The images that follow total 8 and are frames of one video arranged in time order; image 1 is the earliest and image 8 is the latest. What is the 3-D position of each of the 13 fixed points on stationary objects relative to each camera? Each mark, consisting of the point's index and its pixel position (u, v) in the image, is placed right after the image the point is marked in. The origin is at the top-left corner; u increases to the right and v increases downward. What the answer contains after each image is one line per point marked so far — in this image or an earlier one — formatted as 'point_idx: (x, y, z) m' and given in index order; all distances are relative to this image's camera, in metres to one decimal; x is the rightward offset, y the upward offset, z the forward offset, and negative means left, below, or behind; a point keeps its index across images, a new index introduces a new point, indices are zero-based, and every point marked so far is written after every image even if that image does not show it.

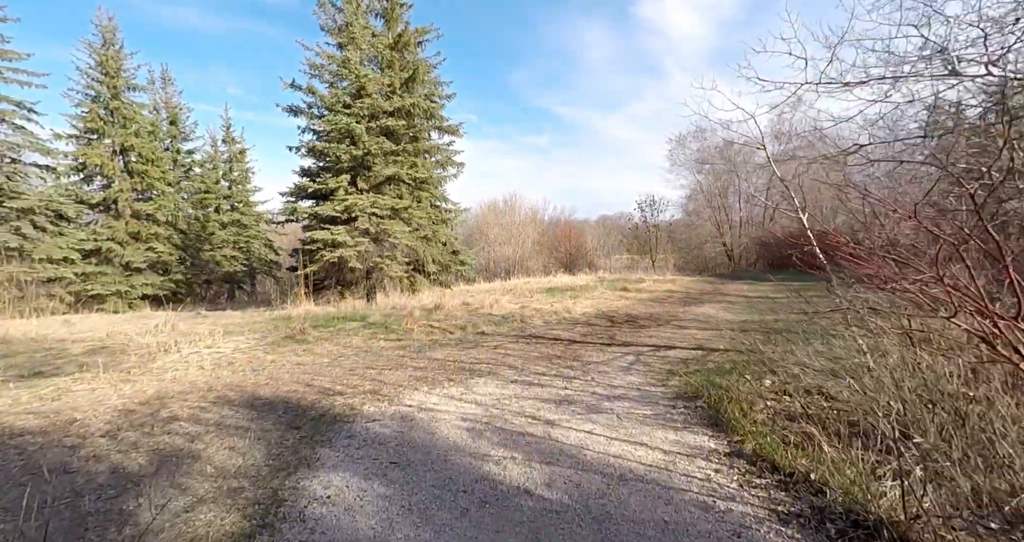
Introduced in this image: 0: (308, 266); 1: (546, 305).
0: (-4.5, +0.1, +11.9) m
1: (+0.6, -0.7, +10.6) m
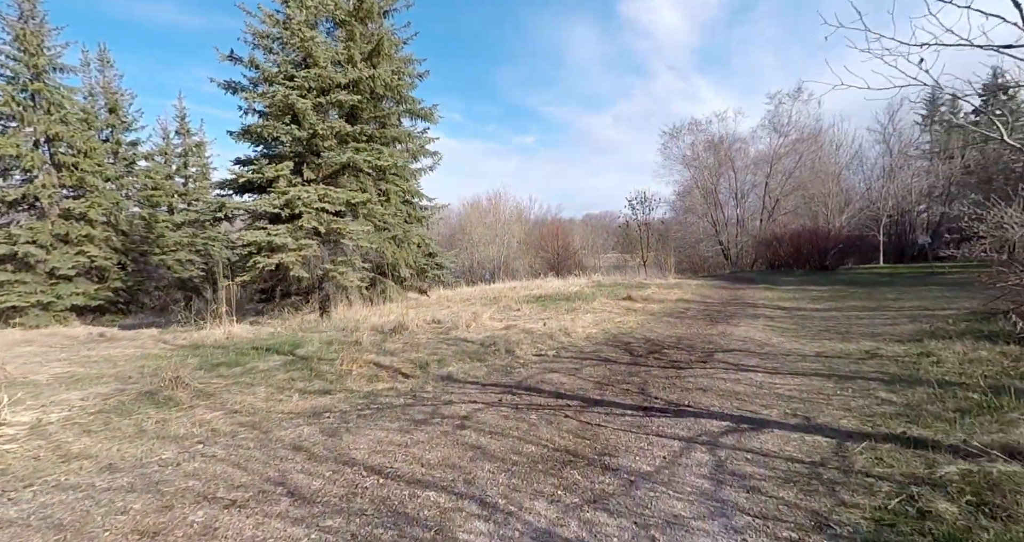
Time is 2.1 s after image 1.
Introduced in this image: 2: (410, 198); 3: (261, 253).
0: (-4.8, -0.1, +9.6) m
1: (+0.4, -0.8, +8.4) m
2: (-2.7, +1.8, +14.0) m
3: (-4.3, +0.3, +9.4) m
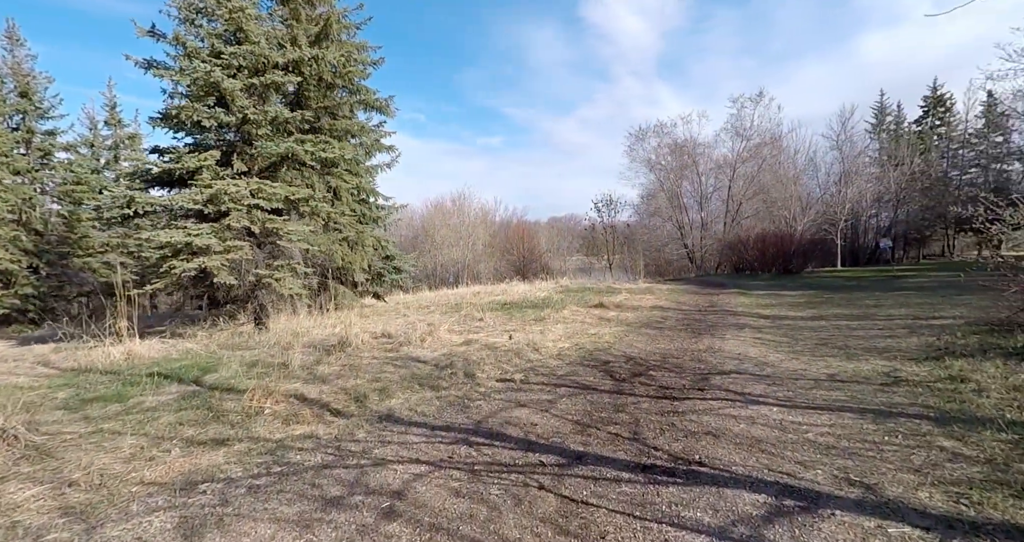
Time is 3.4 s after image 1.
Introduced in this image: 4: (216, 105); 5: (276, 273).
0: (-5.4, -0.2, +8.3) m
1: (-0.2, -0.9, +7.4) m
2: (-3.6, +1.7, +12.8) m
3: (-4.9, +0.2, +8.1) m
4: (-4.7, +2.5, +8.5) m
5: (-3.8, 0.0, +8.8) m
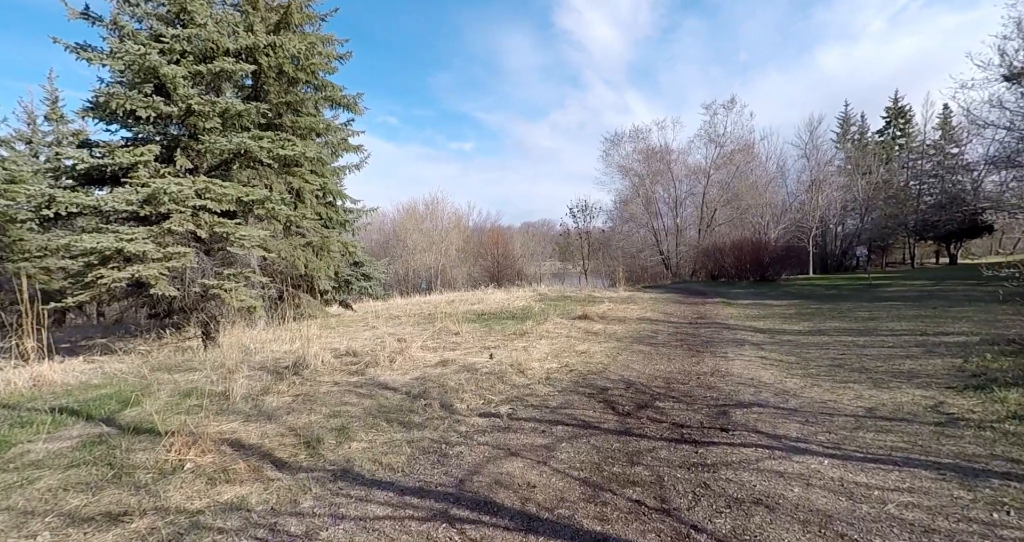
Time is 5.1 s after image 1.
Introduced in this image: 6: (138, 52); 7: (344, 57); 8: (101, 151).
0: (-5.7, -0.3, +7.2) m
1: (-0.4, -1.1, +6.6) m
2: (-4.1, +1.6, +11.8) m
3: (-5.2, 0.0, +7.1) m
4: (-4.9, +2.4, +7.5) m
5: (-4.1, -0.2, +7.8) m
6: (-4.8, +2.8, +7.0) m
7: (-3.9, +5.0, +12.5) m
8: (-5.5, +1.5, +7.4) m
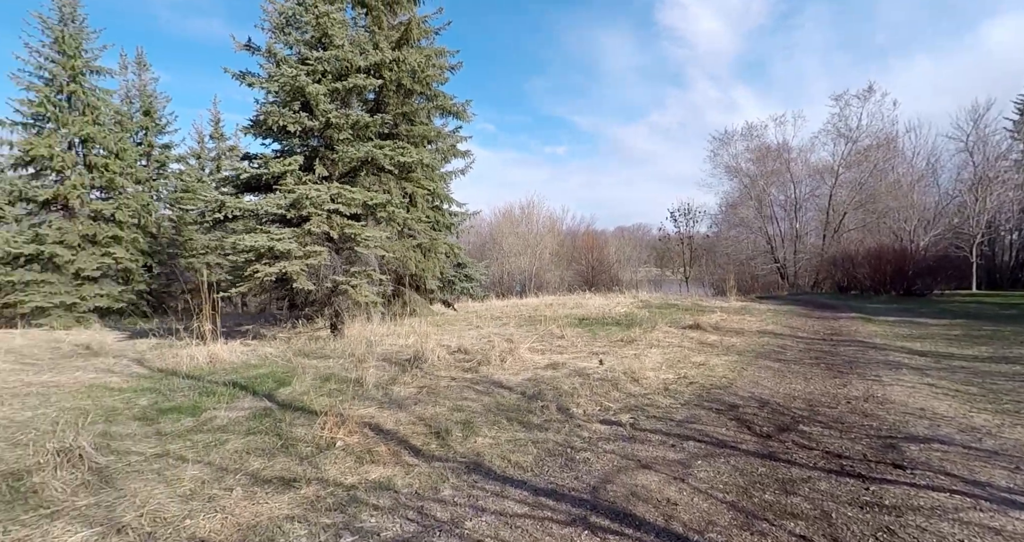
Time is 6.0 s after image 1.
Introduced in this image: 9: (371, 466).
0: (-4.1, -0.2, +8.0) m
1: (+0.9, -1.1, +6.5) m
2: (-1.7, +1.6, +12.3) m
3: (-3.6, +0.1, +7.8) m
4: (-3.2, +2.5, +8.1) m
5: (-2.5, -0.1, +8.3) m
6: (-3.2, +2.9, +7.6) m
7: (-1.3, +5.0, +12.9) m
8: (-3.8, +1.6, +8.1) m
9: (-0.9, -1.2, +3.3) m
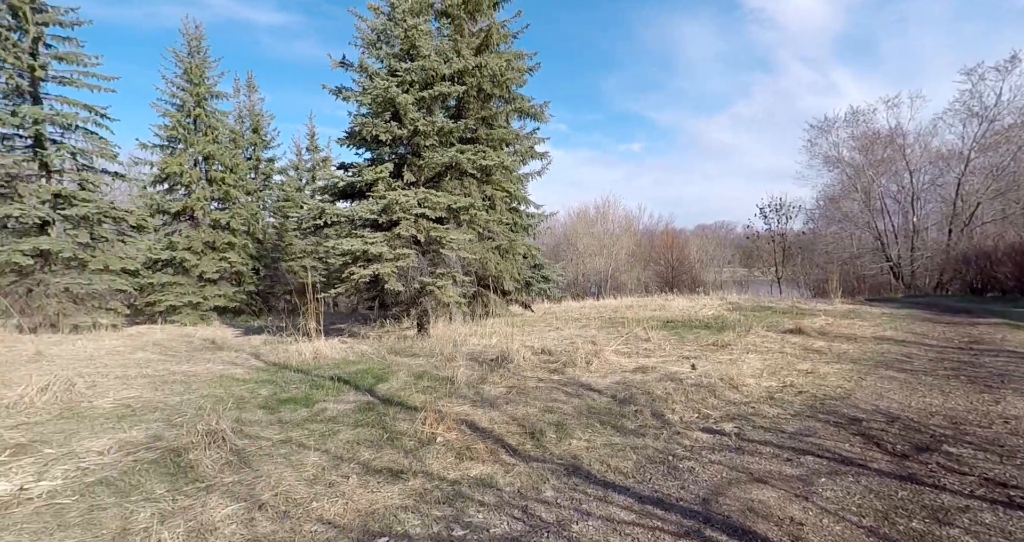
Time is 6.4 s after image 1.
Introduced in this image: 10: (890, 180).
0: (-2.8, -0.2, +8.4) m
1: (+2.0, -1.1, +6.2) m
2: (+0.1, +1.5, +12.3) m
3: (-2.4, +0.1, +8.1) m
4: (-2.0, +2.5, +8.5) m
5: (-1.2, -0.1, +8.5) m
6: (-2.0, +2.8, +7.9) m
7: (+0.6, +4.9, +12.9) m
8: (-2.5, +1.6, +8.5) m
9: (-0.3, -1.2, +3.4) m
10: (+14.5, +3.2, +20.8) m
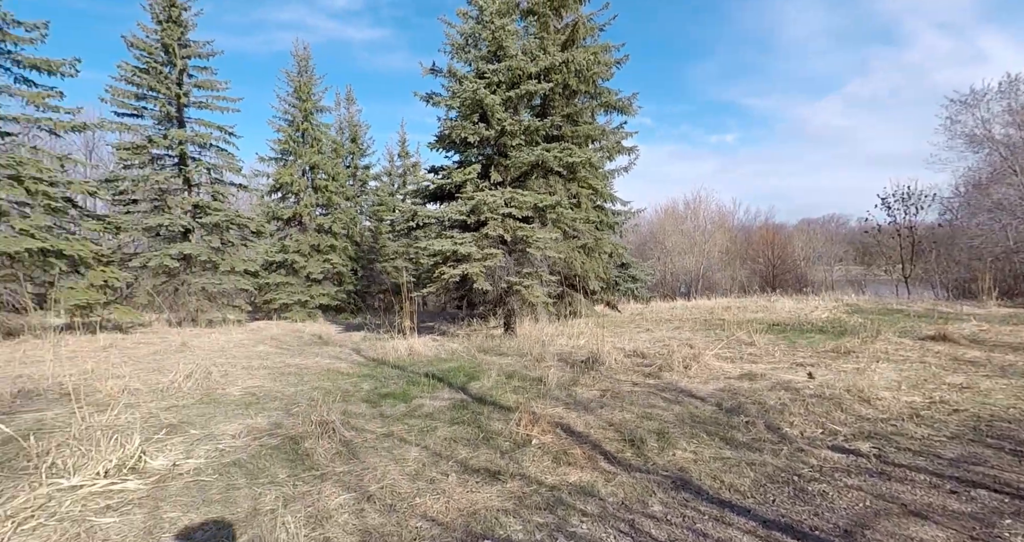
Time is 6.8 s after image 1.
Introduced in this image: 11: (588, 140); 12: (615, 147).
0: (-1.4, -0.2, +8.5) m
1: (+3.0, -1.1, +5.7) m
2: (+2.1, +1.6, +12.0) m
3: (-1.0, +0.1, +8.2) m
4: (-0.5, +2.5, +8.5) m
5: (+0.2, -0.1, +8.4) m
6: (-0.6, +2.9, +7.9) m
7: (+2.6, +5.0, +12.5) m
8: (-1.1, +1.6, +8.5) m
9: (+0.3, -1.2, +3.2) m
10: (+17.5, +3.3, +18.2) m
11: (+1.7, +2.9, +11.5) m
12: (+2.4, +2.9, +12.3) m
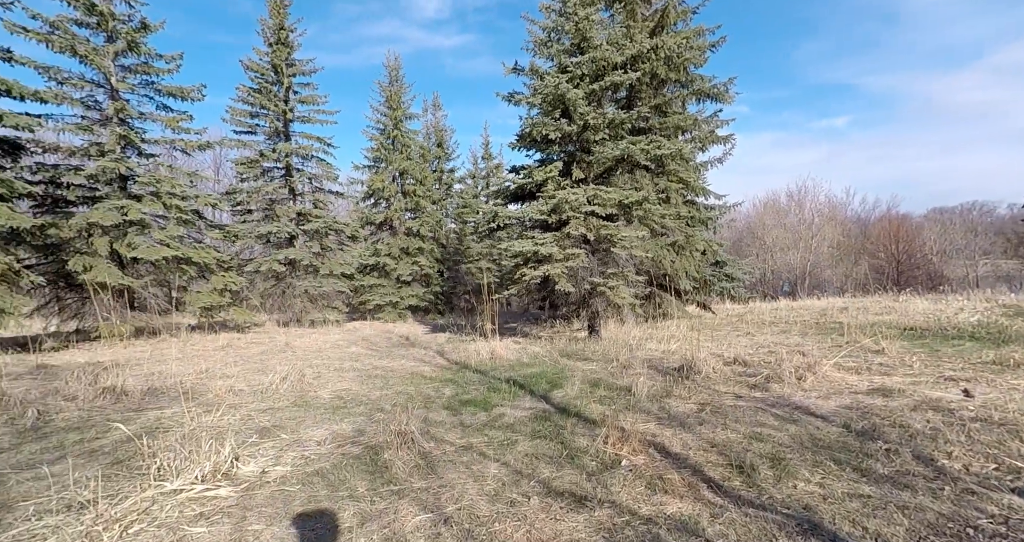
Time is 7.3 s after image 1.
0: (-0.1, -0.2, +8.2) m
1: (+3.8, -1.0, +4.7) m
2: (+3.9, +1.6, +11.1) m
3: (+0.2, +0.1, +7.8) m
4: (+0.7, +2.5, +8.0) m
5: (+1.4, -0.1, +7.8) m
6: (+0.5, +2.9, +7.5) m
7: (+4.4, +5.0, +11.5) m
8: (+0.1, +1.6, +8.2) m
9: (+0.8, -1.2, +2.7) m
10: (+20.1, +3.5, +14.8) m
11: (+3.4, +2.9, +10.7) m
12: (+4.2, +2.9, +11.4) m
